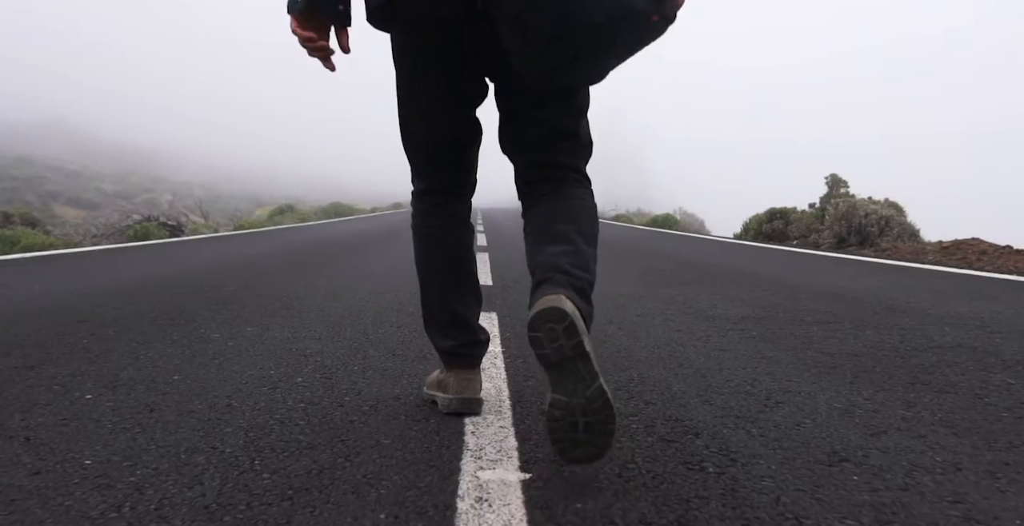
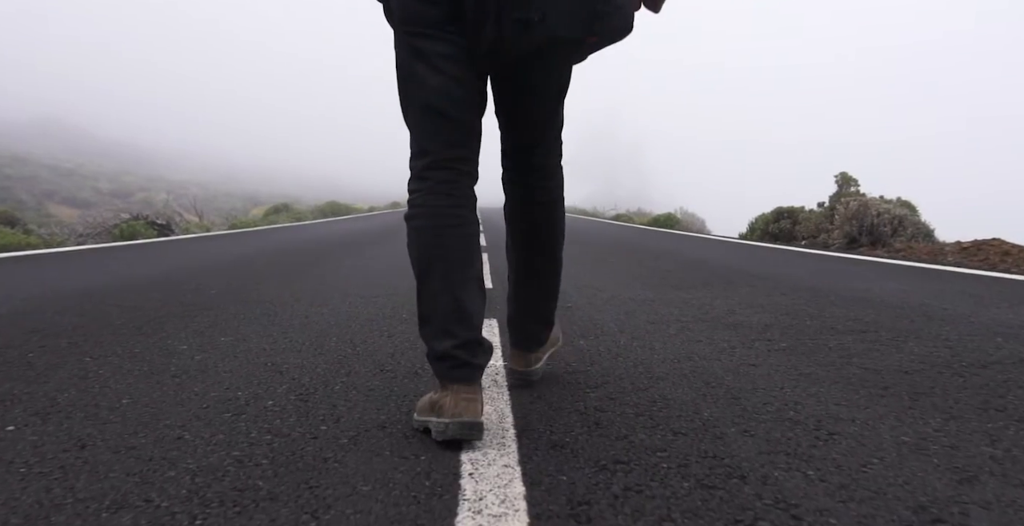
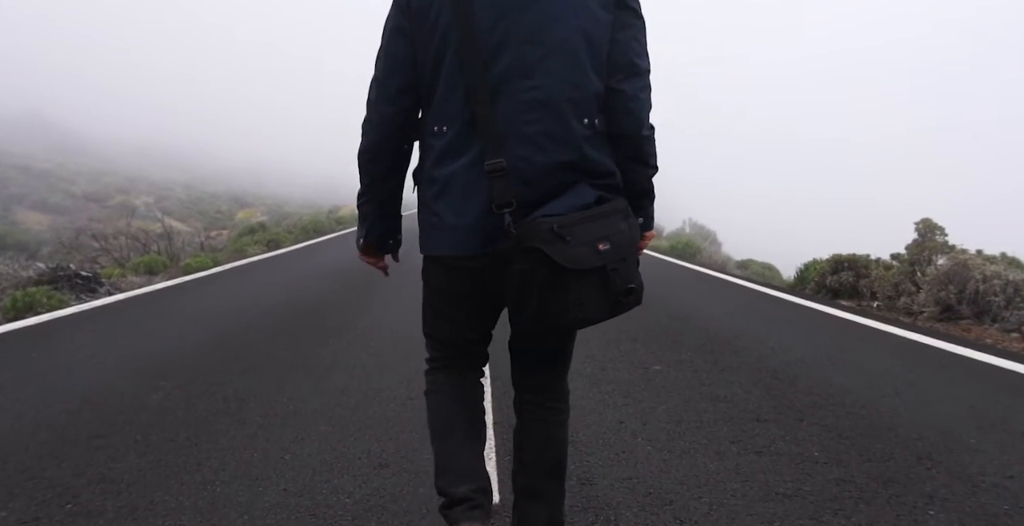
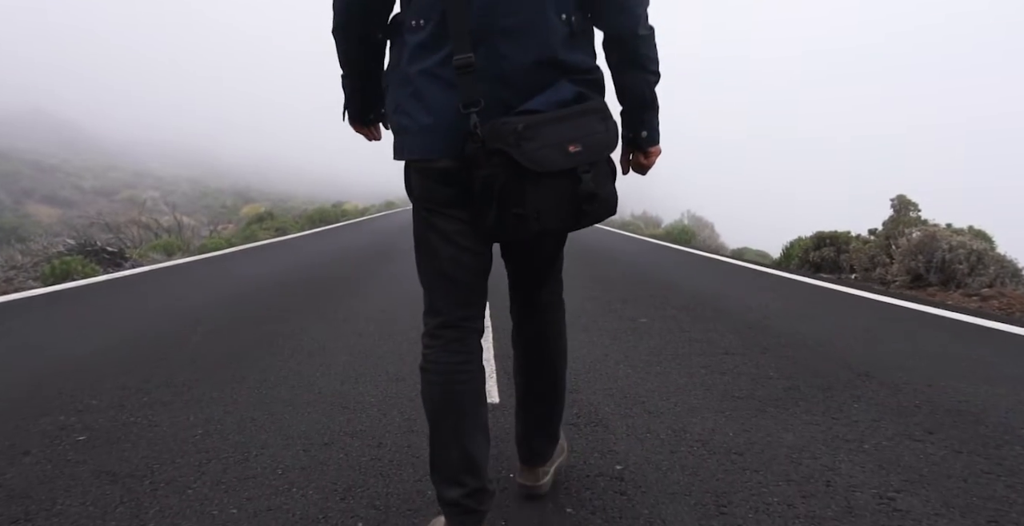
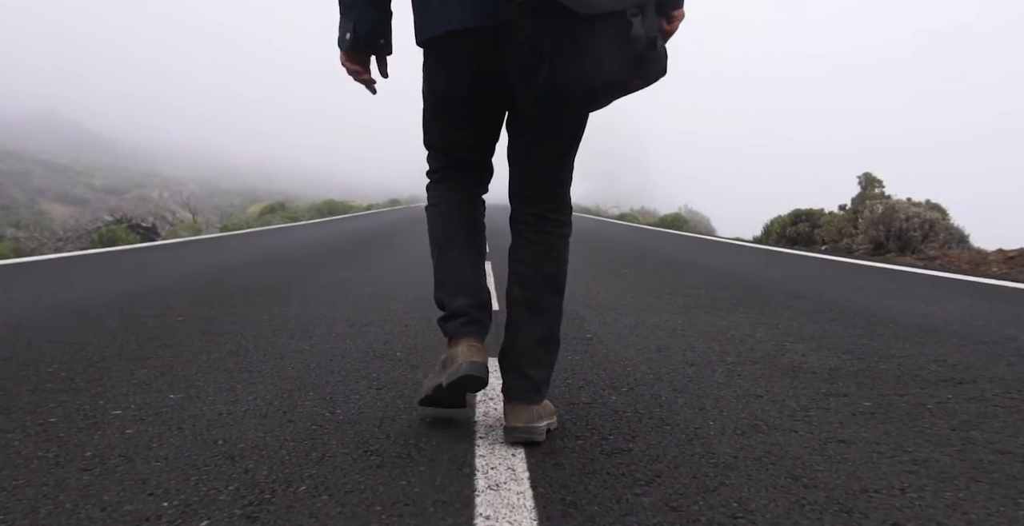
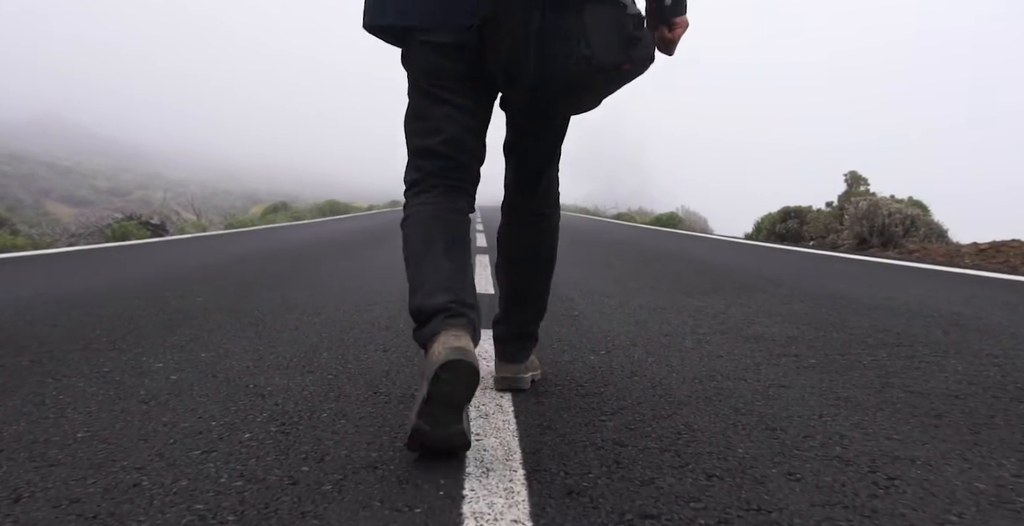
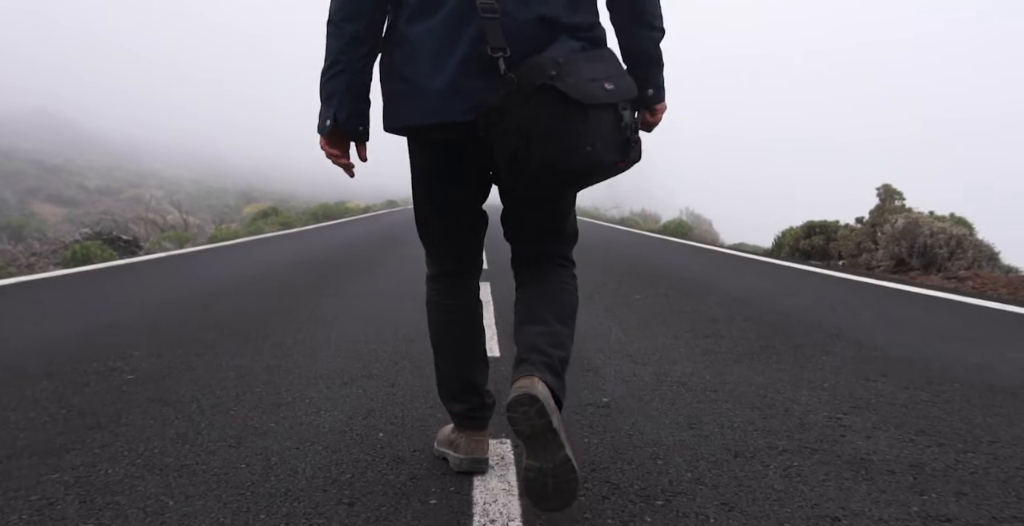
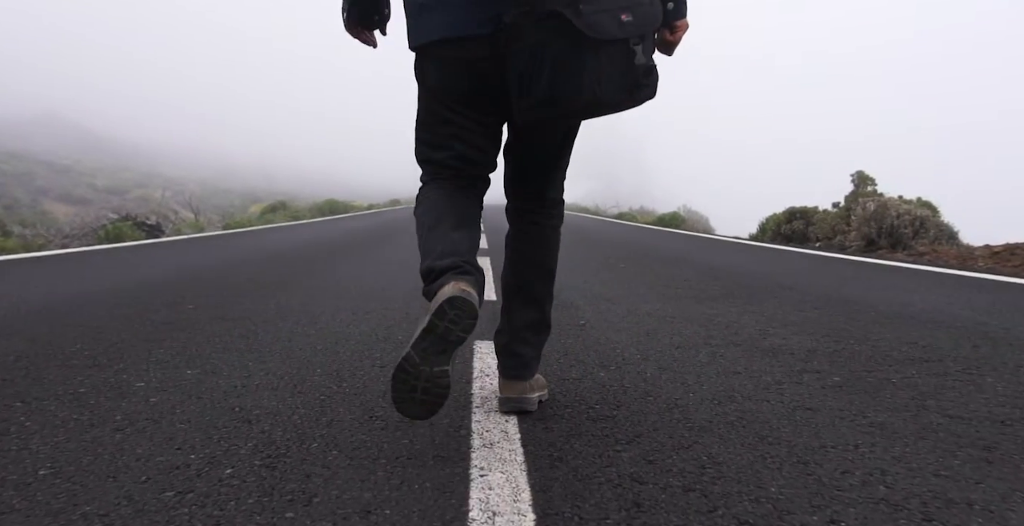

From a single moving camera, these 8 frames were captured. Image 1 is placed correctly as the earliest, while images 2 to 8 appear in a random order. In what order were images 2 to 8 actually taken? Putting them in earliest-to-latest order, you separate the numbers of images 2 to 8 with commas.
2, 6, 8, 5, 7, 4, 3
